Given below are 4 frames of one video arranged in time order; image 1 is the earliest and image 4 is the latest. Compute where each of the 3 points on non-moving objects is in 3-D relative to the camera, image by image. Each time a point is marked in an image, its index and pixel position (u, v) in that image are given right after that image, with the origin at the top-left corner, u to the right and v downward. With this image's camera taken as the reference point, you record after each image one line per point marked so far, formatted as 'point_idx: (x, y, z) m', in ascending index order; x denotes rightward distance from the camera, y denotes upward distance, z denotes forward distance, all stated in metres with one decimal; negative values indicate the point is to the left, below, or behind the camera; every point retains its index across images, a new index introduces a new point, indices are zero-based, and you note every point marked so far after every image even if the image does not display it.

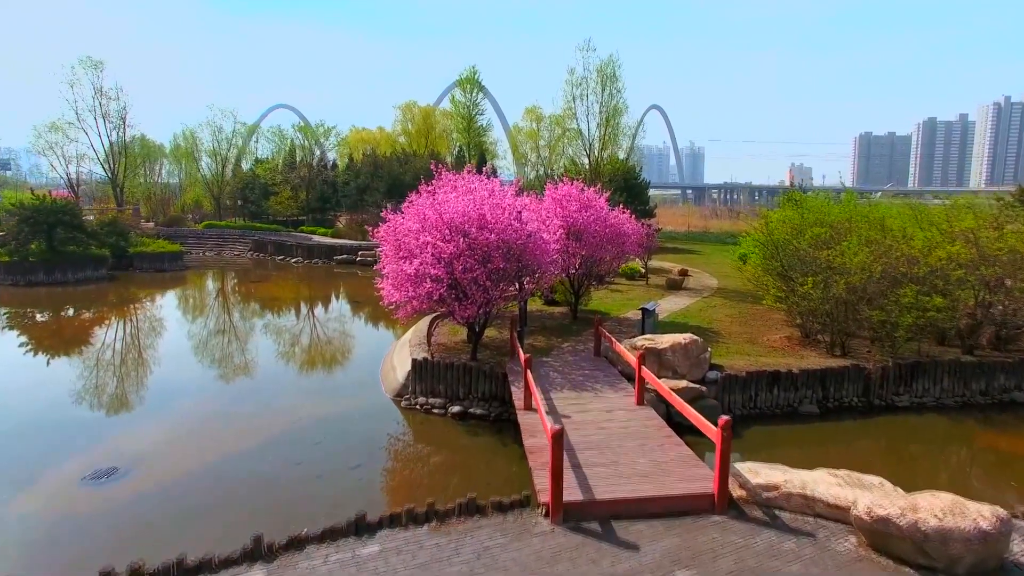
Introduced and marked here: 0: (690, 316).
0: (+5.5, -0.9, +17.5) m
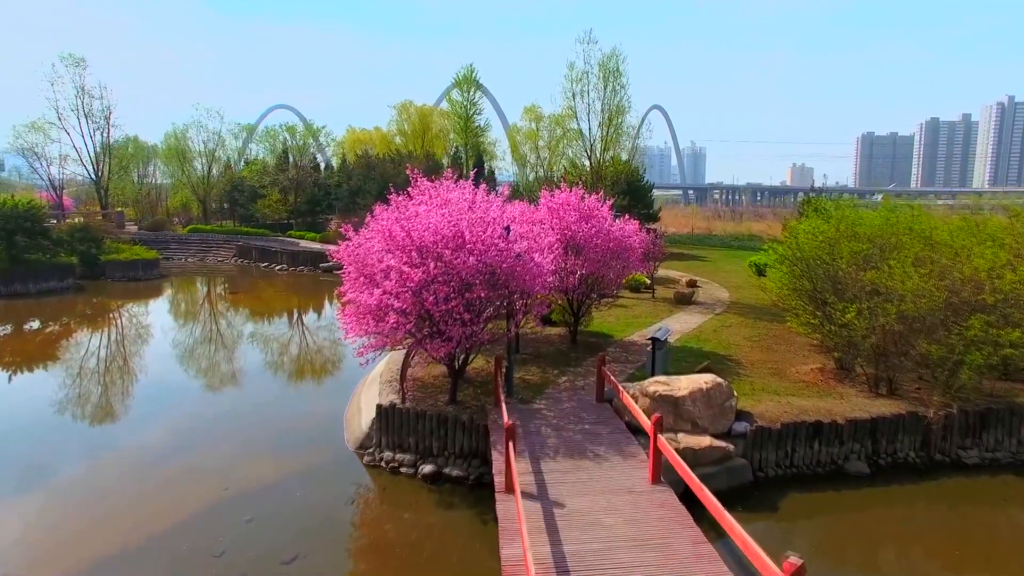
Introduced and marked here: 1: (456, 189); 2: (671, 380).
0: (+5.2, -1.4, +15.5) m
1: (-1.1, +1.8, +10.7) m
2: (+2.6, -1.5, +9.3) m
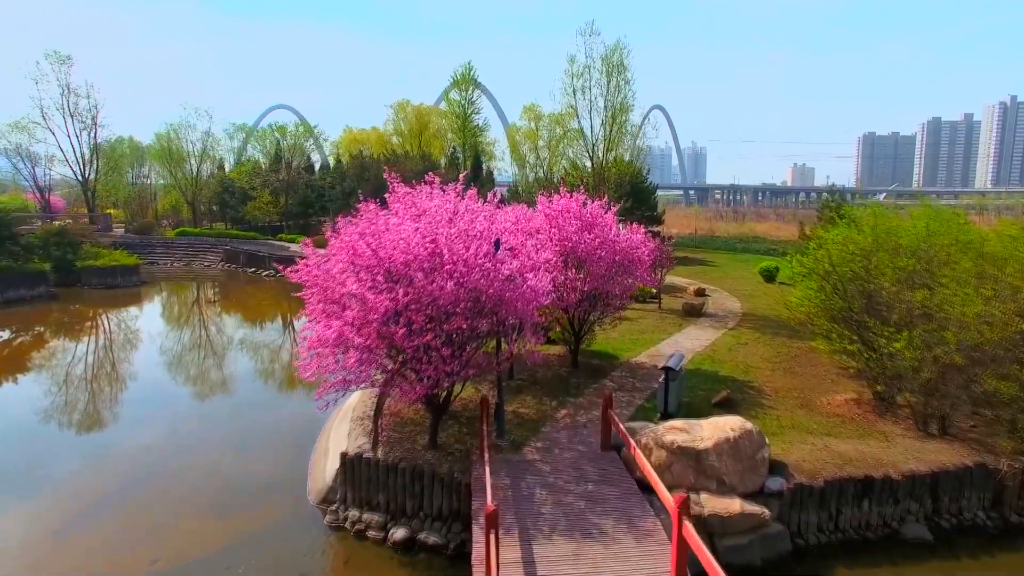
0: (+5.1, -1.8, +14.0) m
1: (-1.2, +1.5, +9.2) m
2: (+2.4, -1.9, +7.8) m
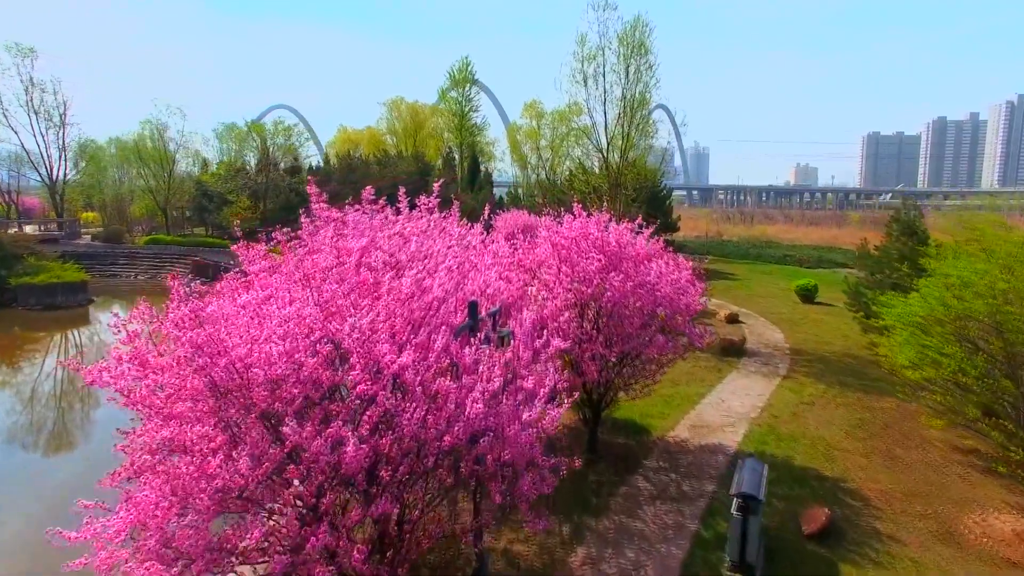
0: (+5.0, -2.7, +10.3) m
1: (-1.3, +0.6, +5.5) m
2: (+2.3, -2.8, +4.1) m
